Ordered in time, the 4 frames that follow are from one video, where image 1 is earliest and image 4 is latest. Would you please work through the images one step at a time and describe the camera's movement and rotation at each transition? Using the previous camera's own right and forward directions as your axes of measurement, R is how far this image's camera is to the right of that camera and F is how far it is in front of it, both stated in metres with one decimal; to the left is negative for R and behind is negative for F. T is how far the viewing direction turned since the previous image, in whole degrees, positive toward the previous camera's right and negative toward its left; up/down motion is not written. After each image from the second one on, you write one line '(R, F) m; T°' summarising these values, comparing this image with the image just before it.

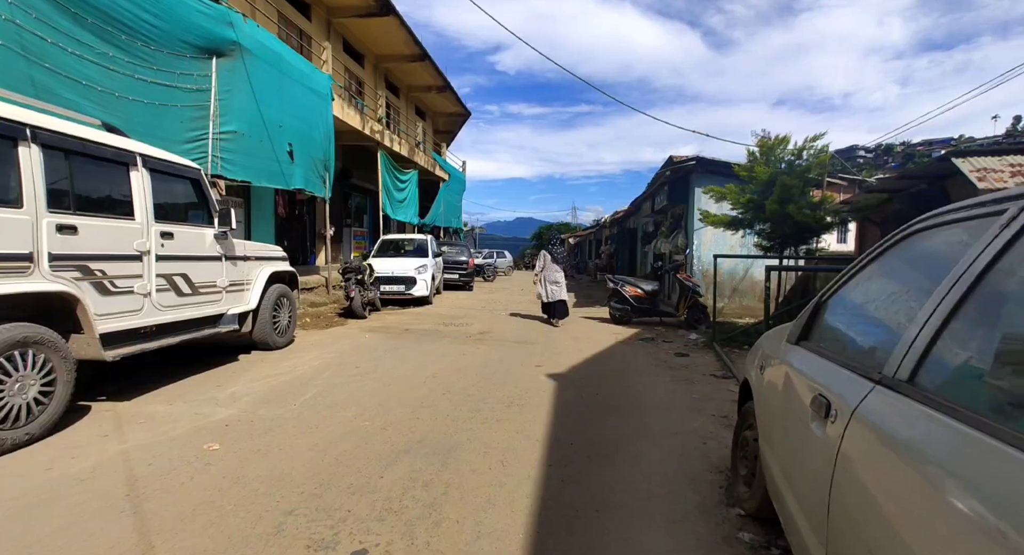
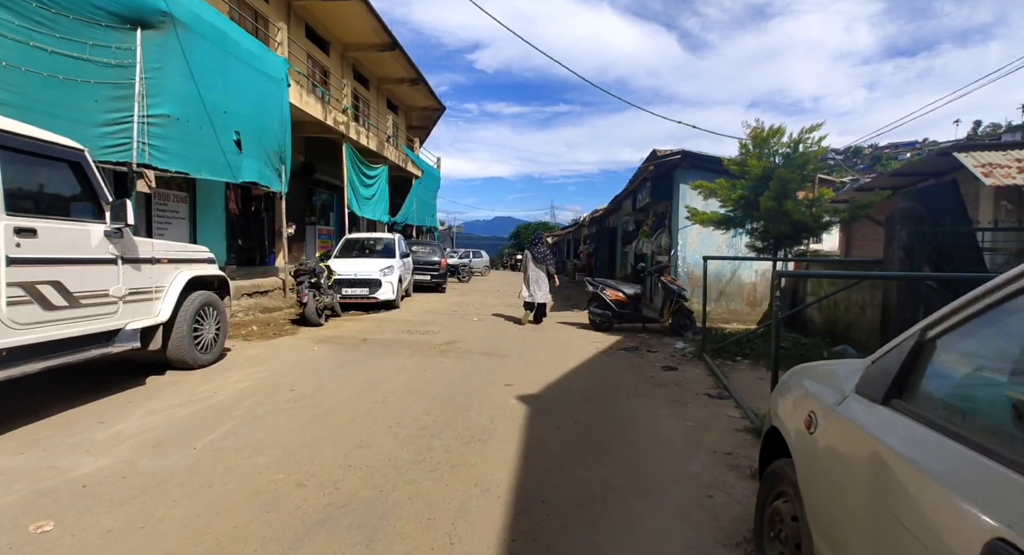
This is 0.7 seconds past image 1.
(+0.1, +0.8) m; +2°
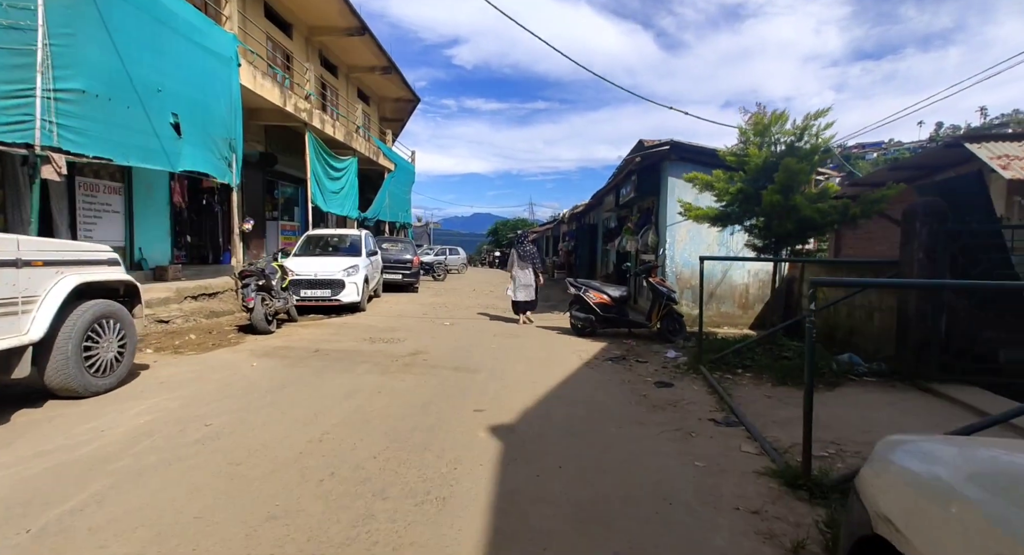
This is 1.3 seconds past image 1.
(+0.1, +0.8) m; +2°
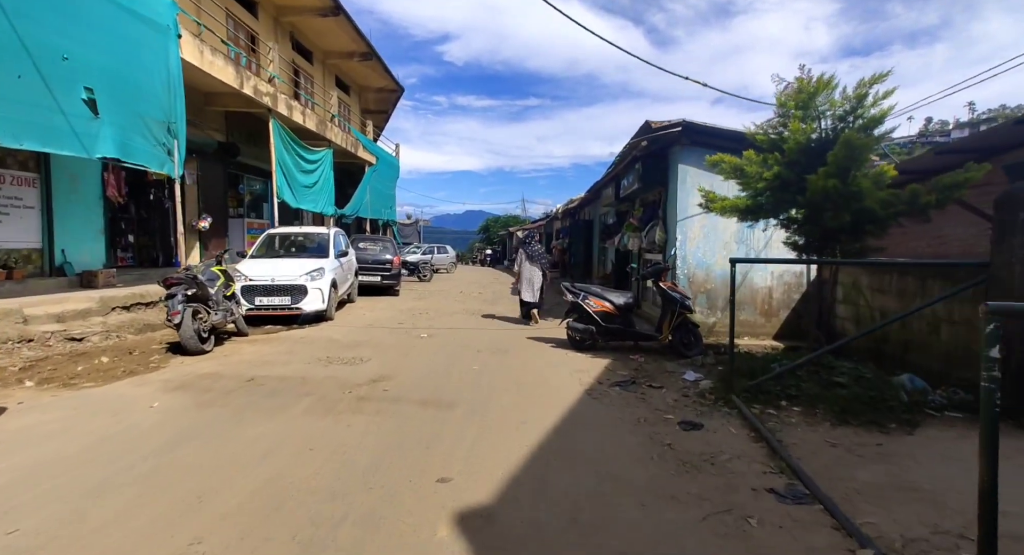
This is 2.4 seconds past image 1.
(+0.1, +1.3) m; +1°
